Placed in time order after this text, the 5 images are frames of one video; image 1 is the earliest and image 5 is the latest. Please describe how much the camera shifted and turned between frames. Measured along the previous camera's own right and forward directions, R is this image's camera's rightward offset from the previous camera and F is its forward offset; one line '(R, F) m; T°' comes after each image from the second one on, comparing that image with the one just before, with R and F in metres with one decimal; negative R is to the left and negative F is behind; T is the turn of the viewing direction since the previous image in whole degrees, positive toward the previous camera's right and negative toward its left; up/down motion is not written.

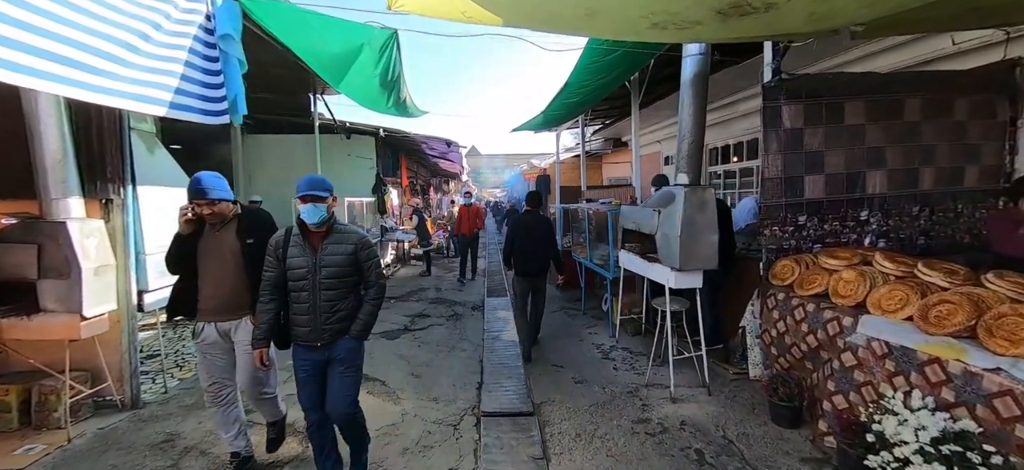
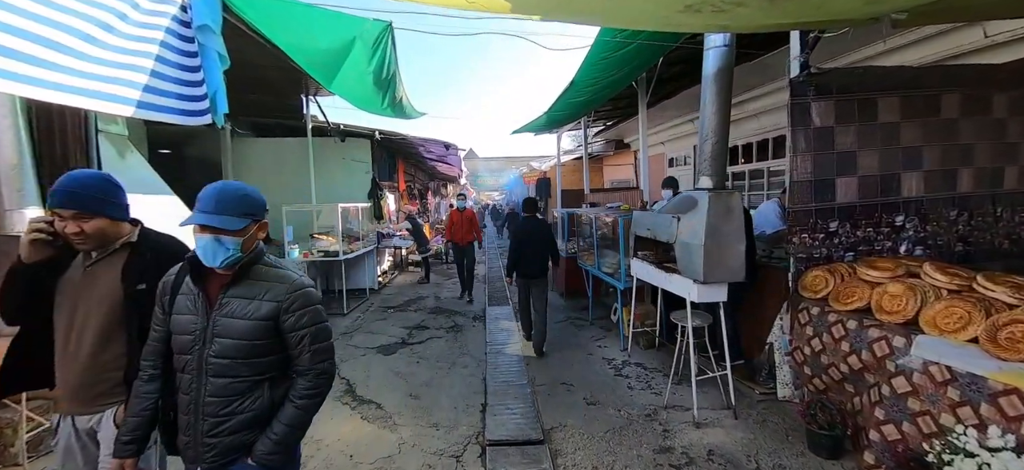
(-0.1, +0.3) m; 0°
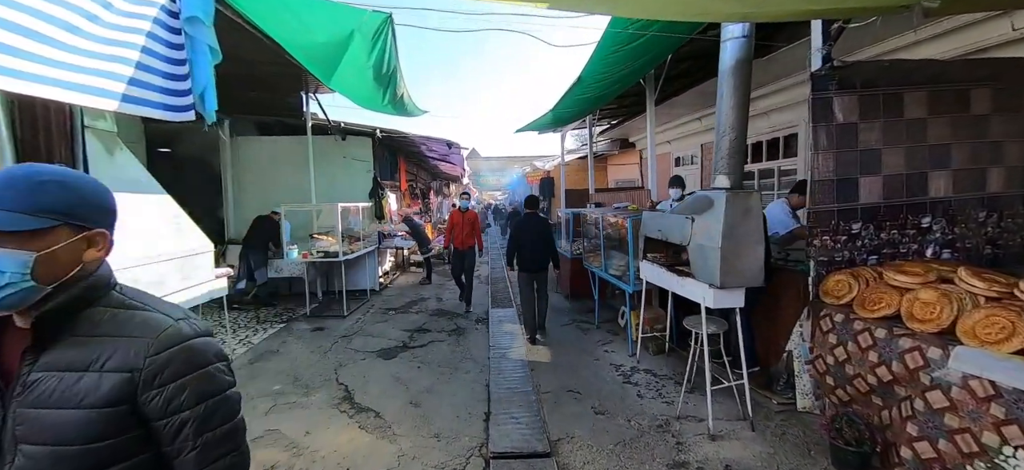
(0.0, +0.1) m; 0°
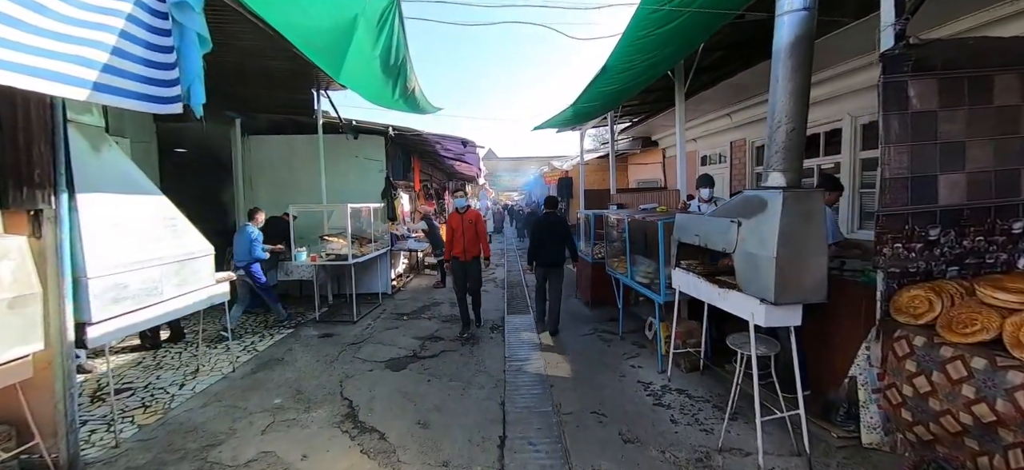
(0.0, +0.3) m; -2°
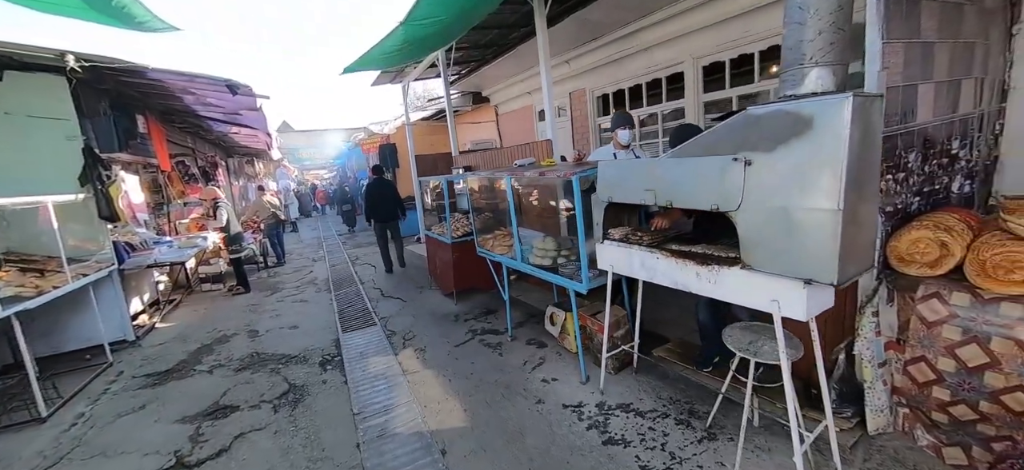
(-0.1, +1.4) m; +24°
